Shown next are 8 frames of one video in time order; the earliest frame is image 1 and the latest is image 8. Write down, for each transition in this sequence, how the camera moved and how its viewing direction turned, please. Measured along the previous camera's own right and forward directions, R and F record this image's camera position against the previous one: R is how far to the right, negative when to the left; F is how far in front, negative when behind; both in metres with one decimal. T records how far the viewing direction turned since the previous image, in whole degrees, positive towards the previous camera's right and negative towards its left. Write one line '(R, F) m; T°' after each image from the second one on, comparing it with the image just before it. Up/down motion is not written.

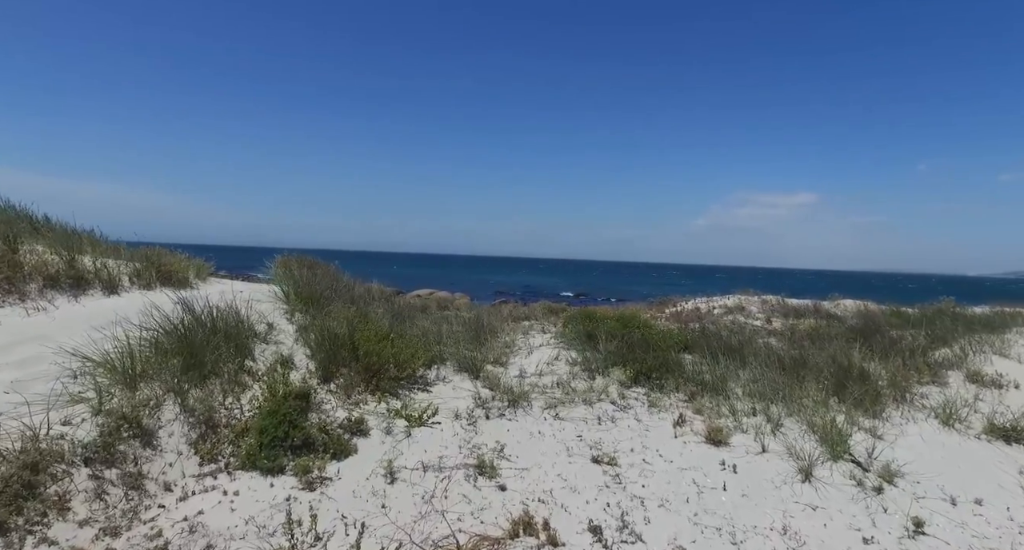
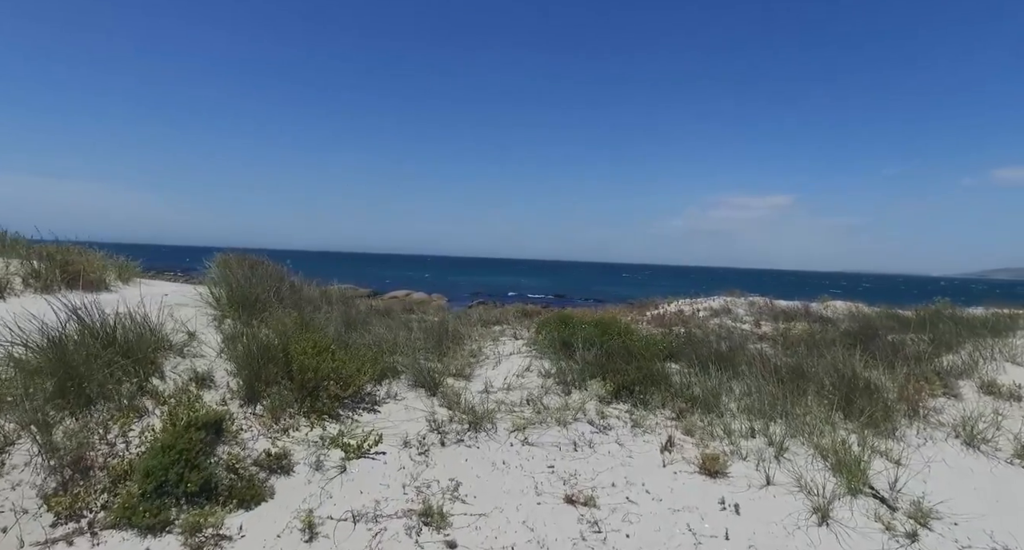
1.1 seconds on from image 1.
(+0.2, +1.1) m; +2°
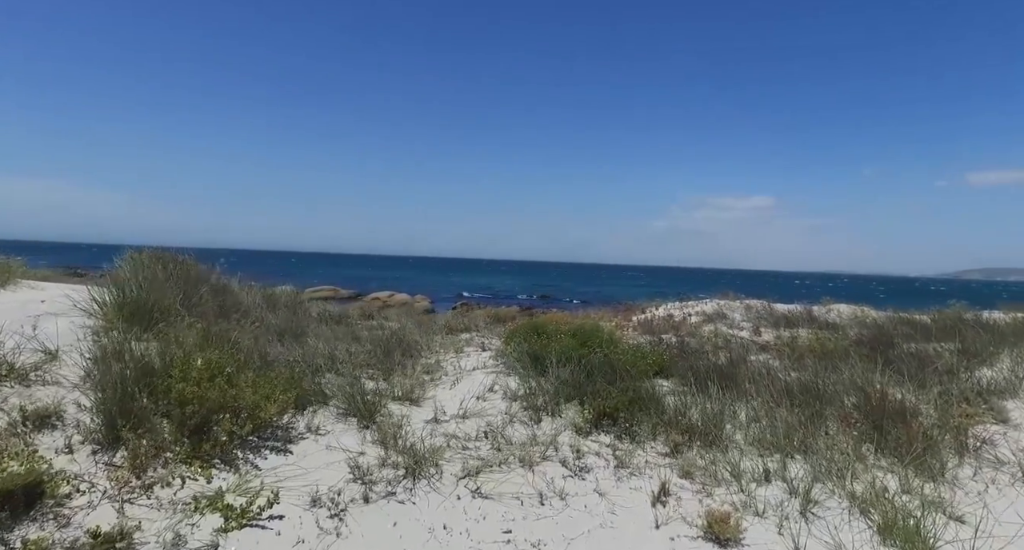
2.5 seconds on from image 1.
(+0.3, +1.5) m; +1°
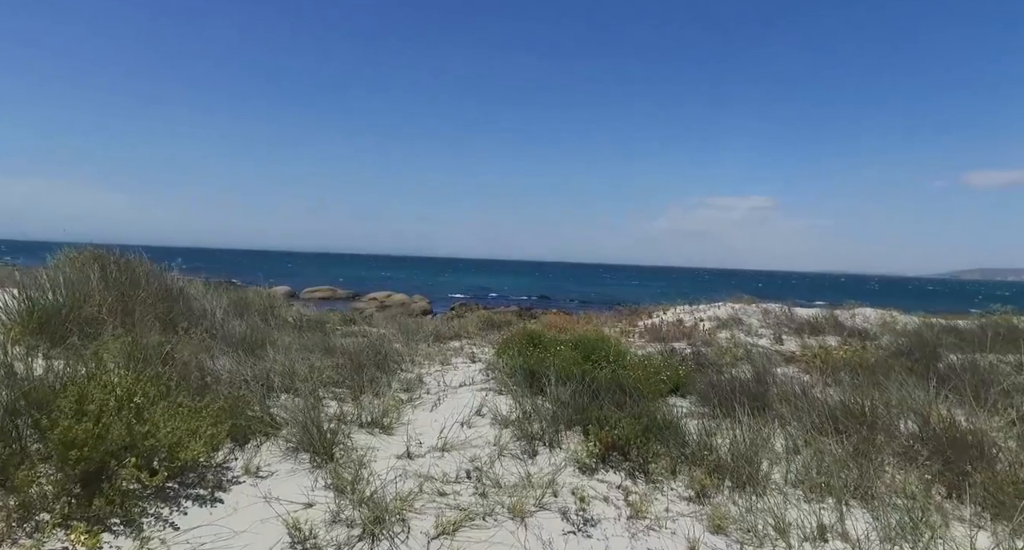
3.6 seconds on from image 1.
(+0.1, +1.1) m; 0°
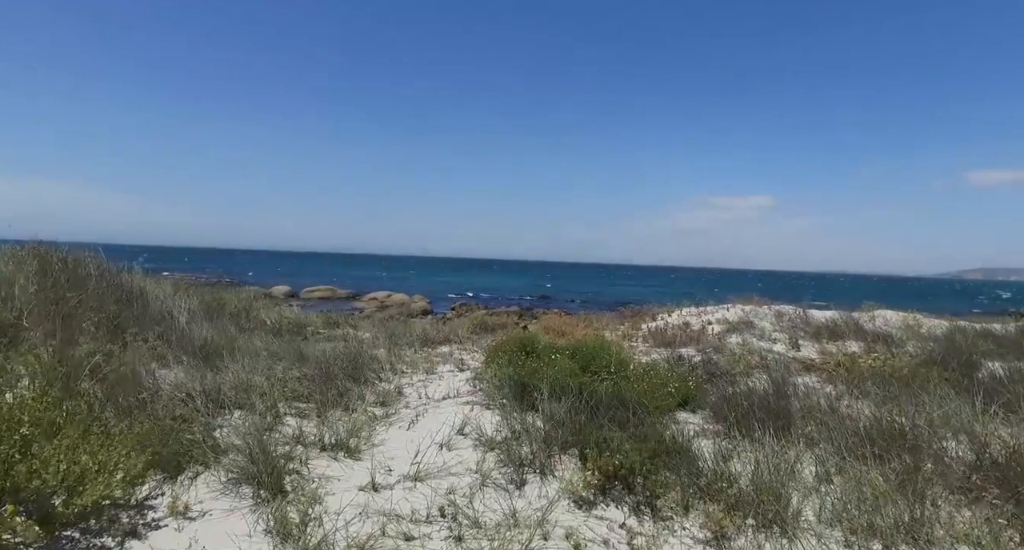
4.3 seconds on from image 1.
(+0.1, +0.8) m; 0°
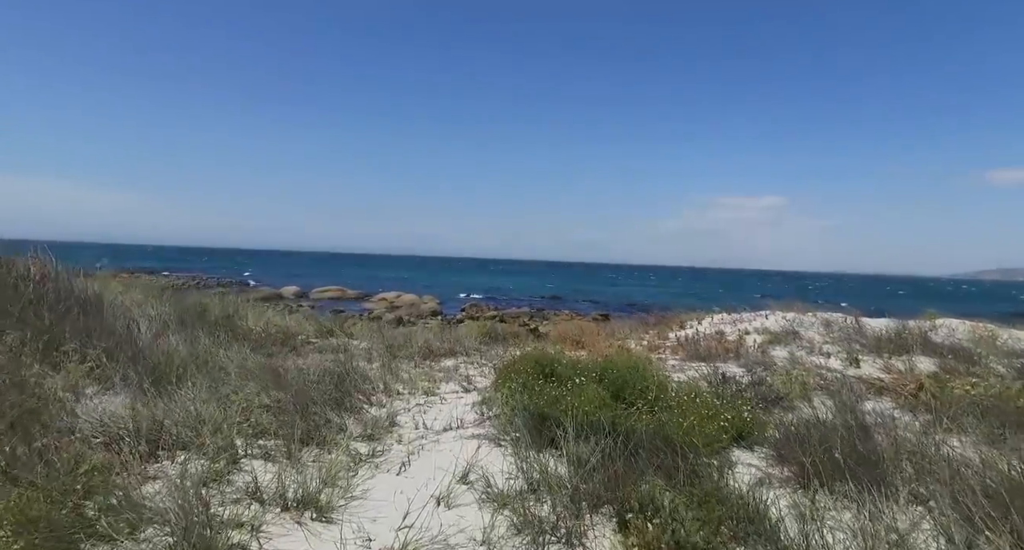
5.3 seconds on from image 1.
(0.0, +1.1) m; -1°
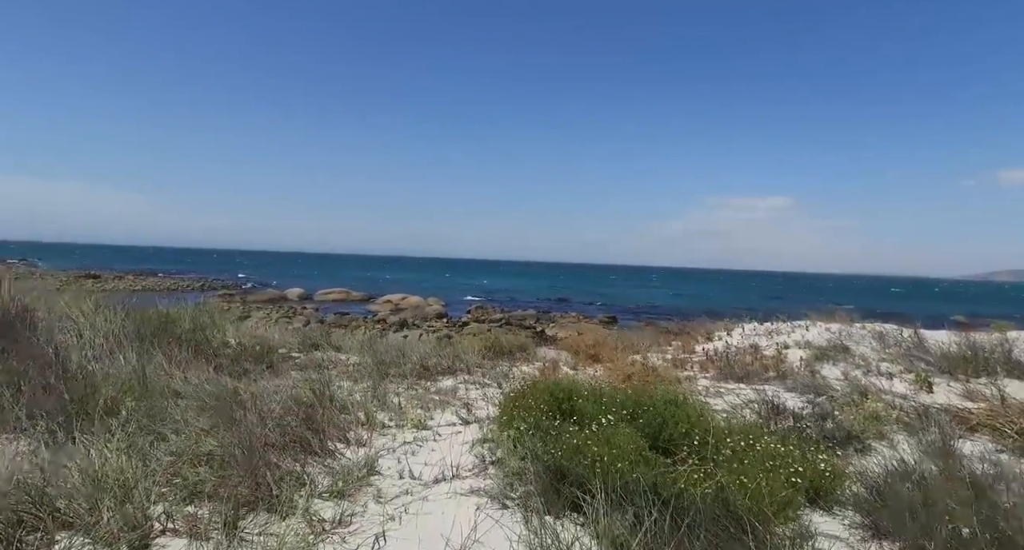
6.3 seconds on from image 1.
(0.0, +1.1) m; -1°
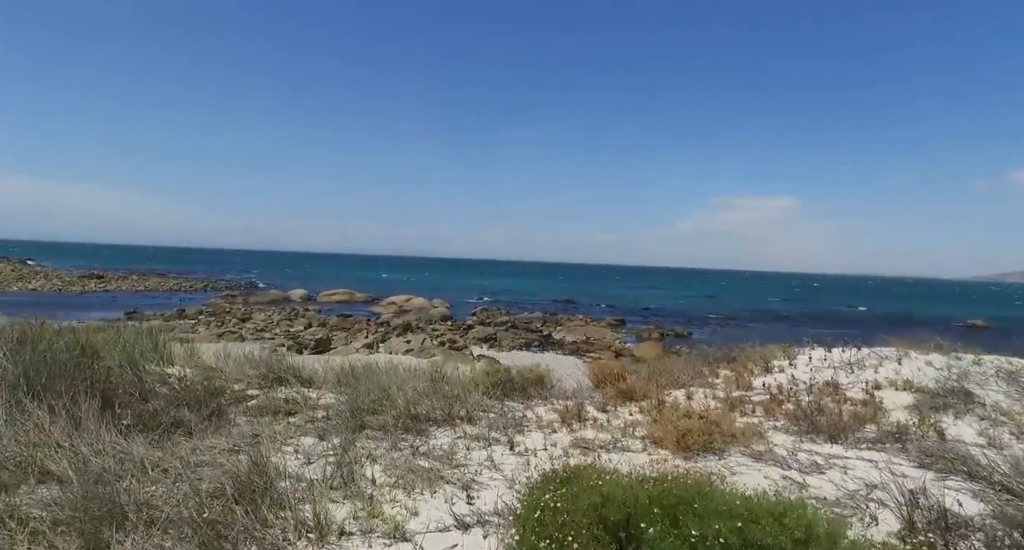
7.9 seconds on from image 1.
(-0.1, +1.9) m; 0°
